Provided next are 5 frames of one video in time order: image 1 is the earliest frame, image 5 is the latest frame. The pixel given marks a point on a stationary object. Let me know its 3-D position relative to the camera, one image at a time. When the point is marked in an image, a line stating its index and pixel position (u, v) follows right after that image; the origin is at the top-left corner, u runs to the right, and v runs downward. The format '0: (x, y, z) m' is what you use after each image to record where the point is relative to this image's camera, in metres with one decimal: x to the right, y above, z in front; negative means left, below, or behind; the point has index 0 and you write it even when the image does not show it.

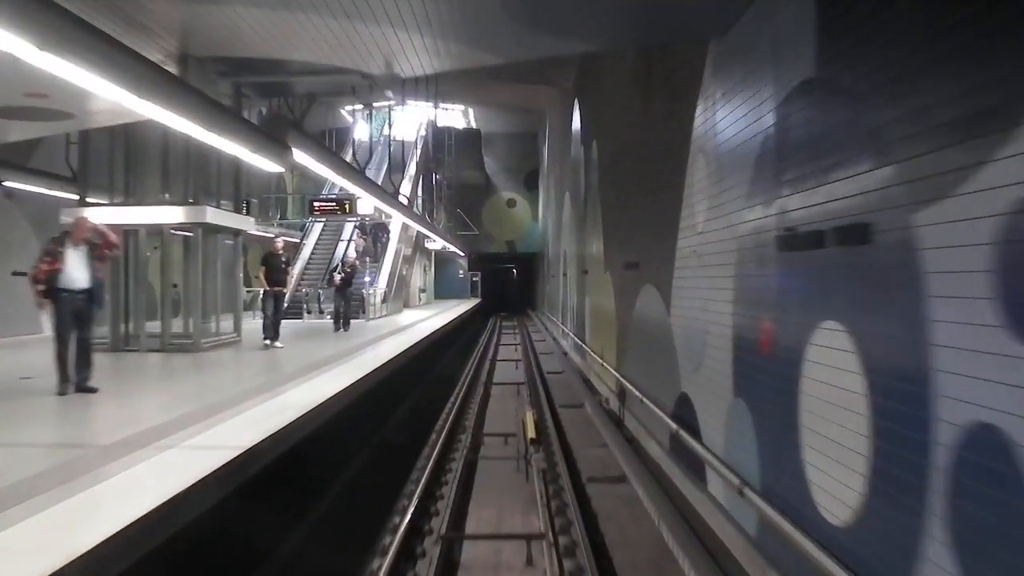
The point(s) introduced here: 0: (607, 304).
0: (+0.6, -0.1, +7.2) m
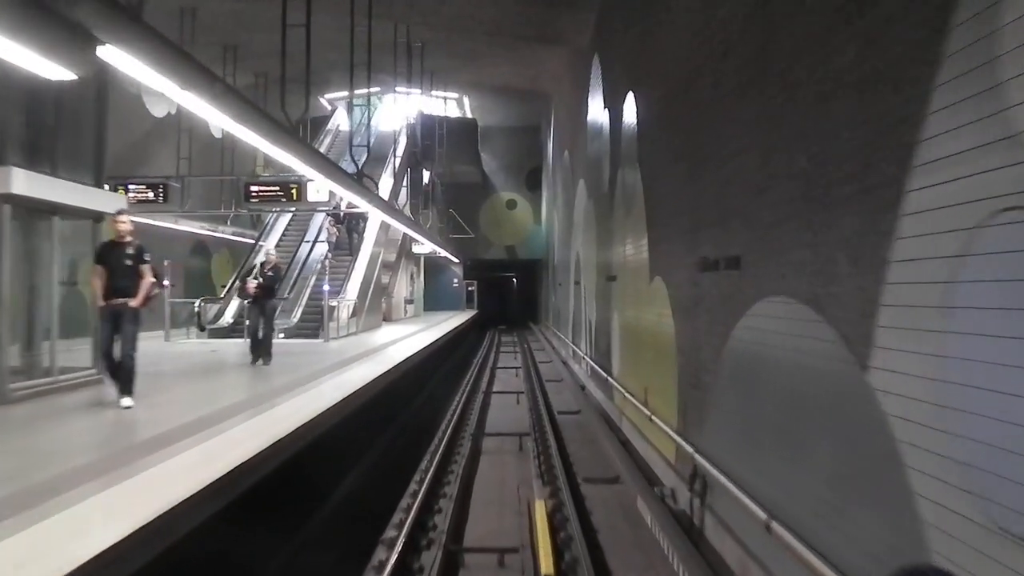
0: (+0.6, -0.2, +4.8) m
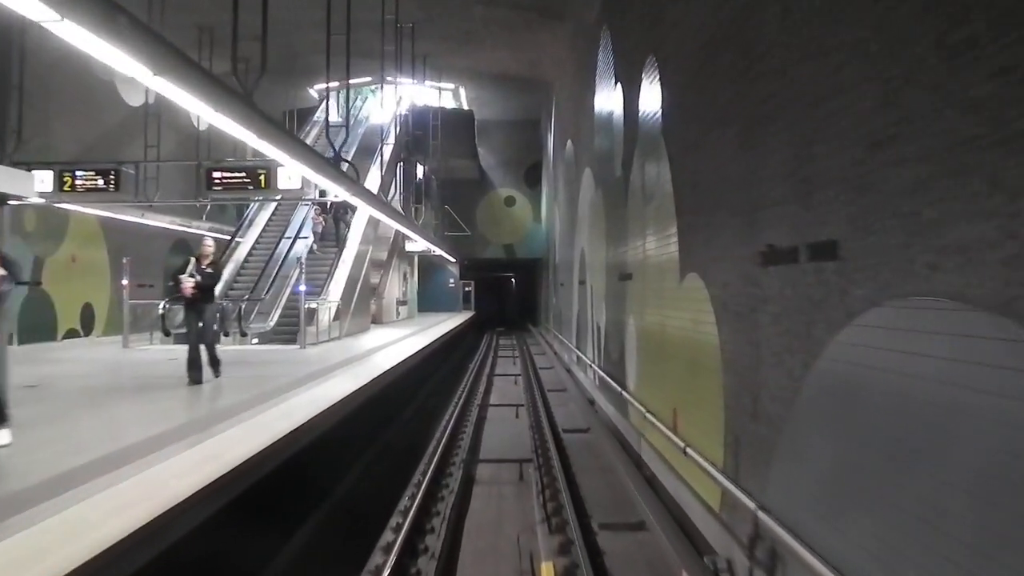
0: (+0.6, -0.2, +3.9) m
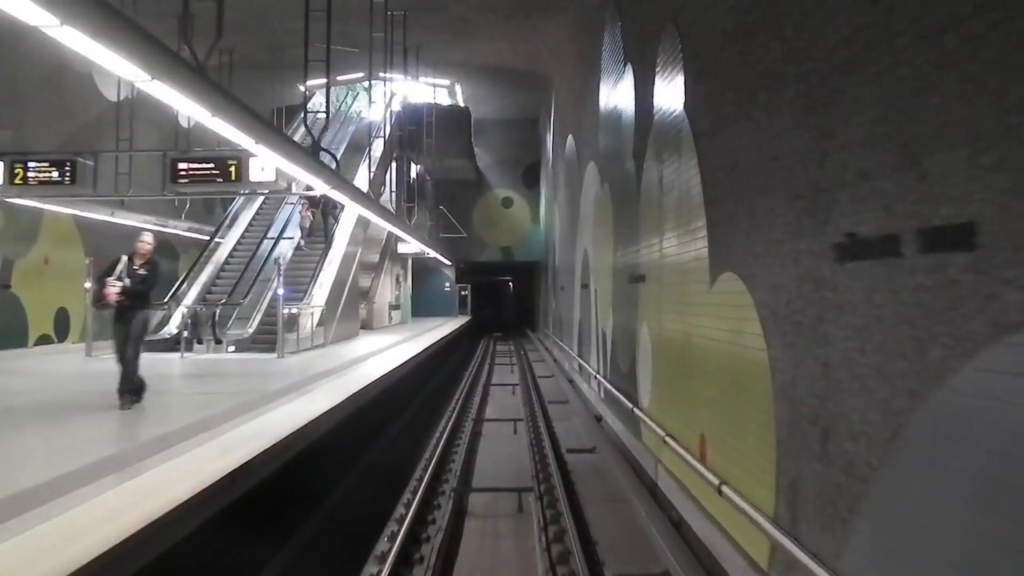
0: (+0.6, -0.2, +3.2) m
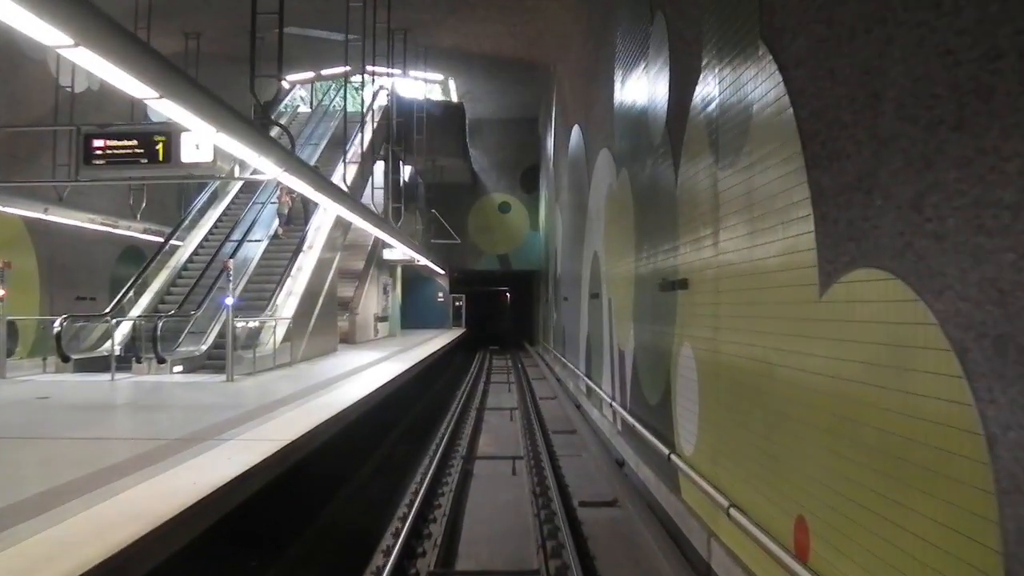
0: (+0.6, -0.2, +2.0) m
